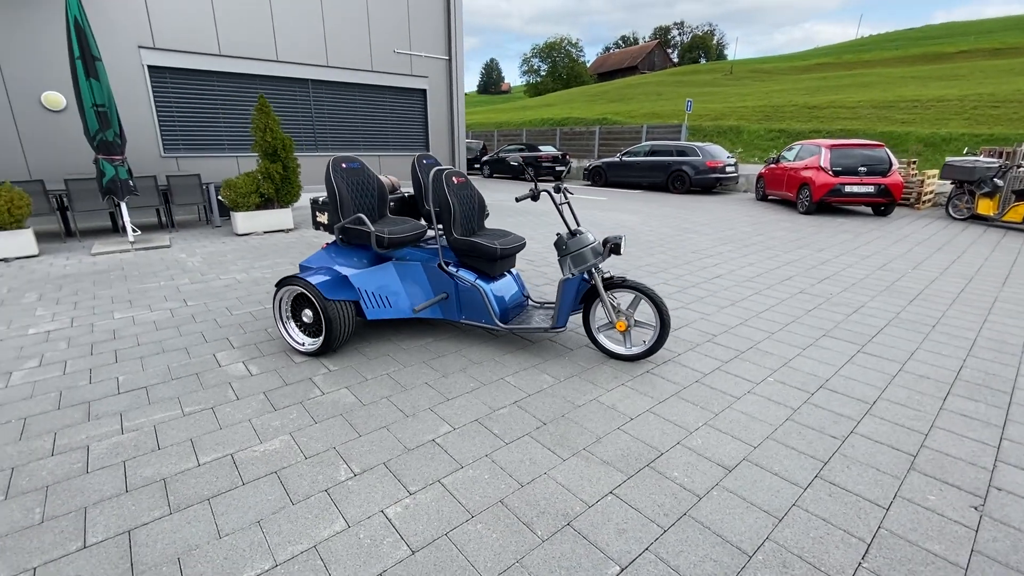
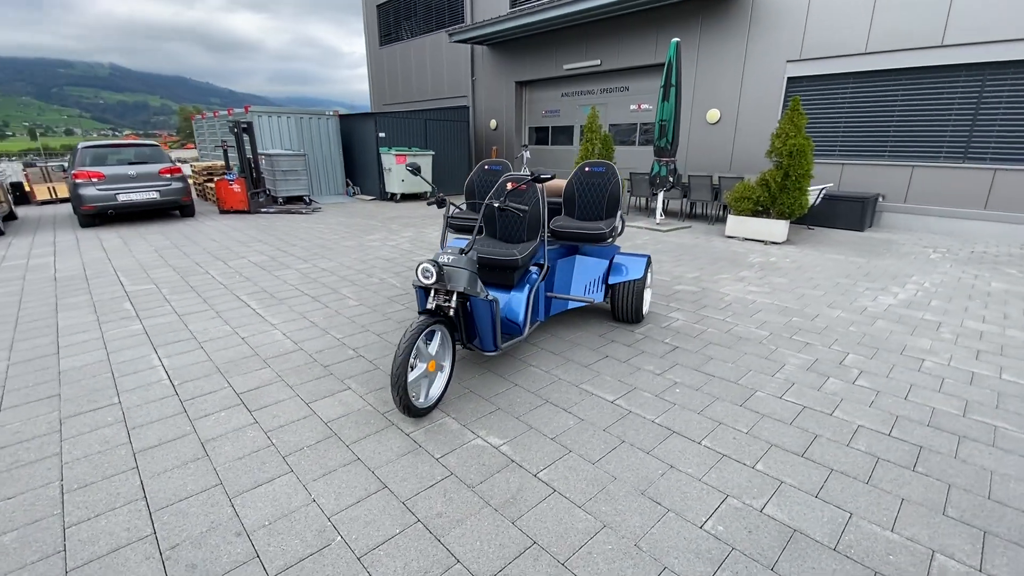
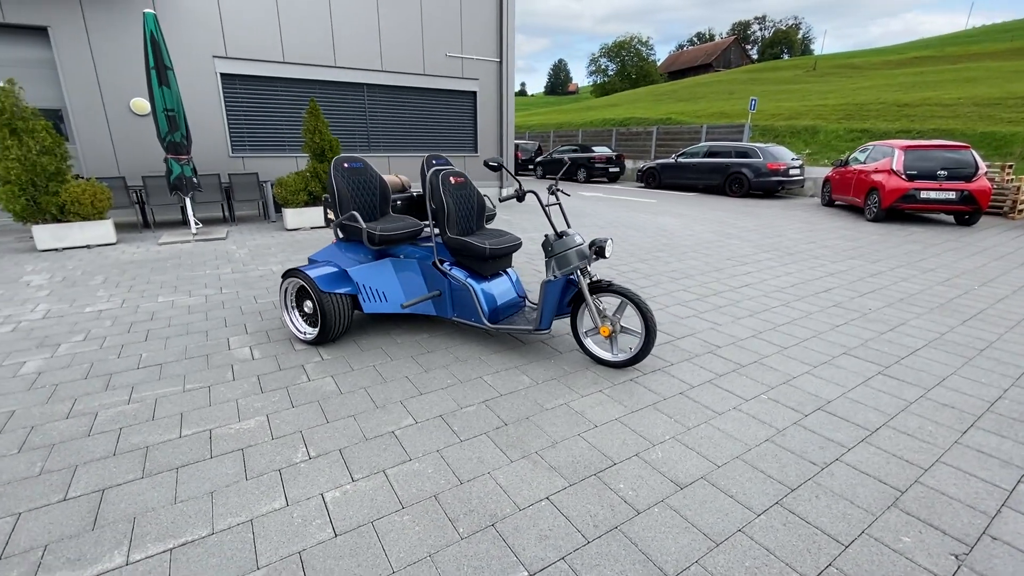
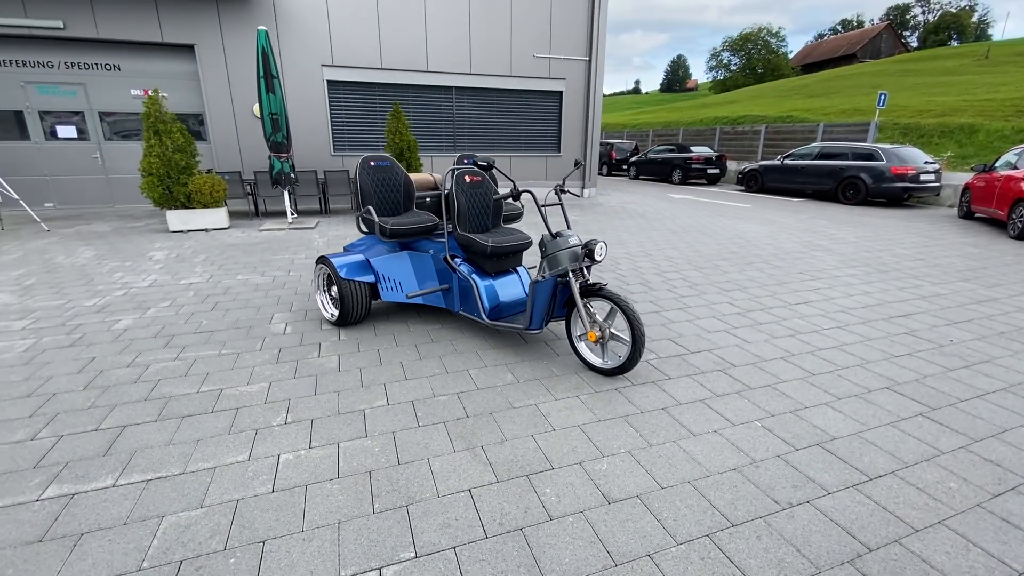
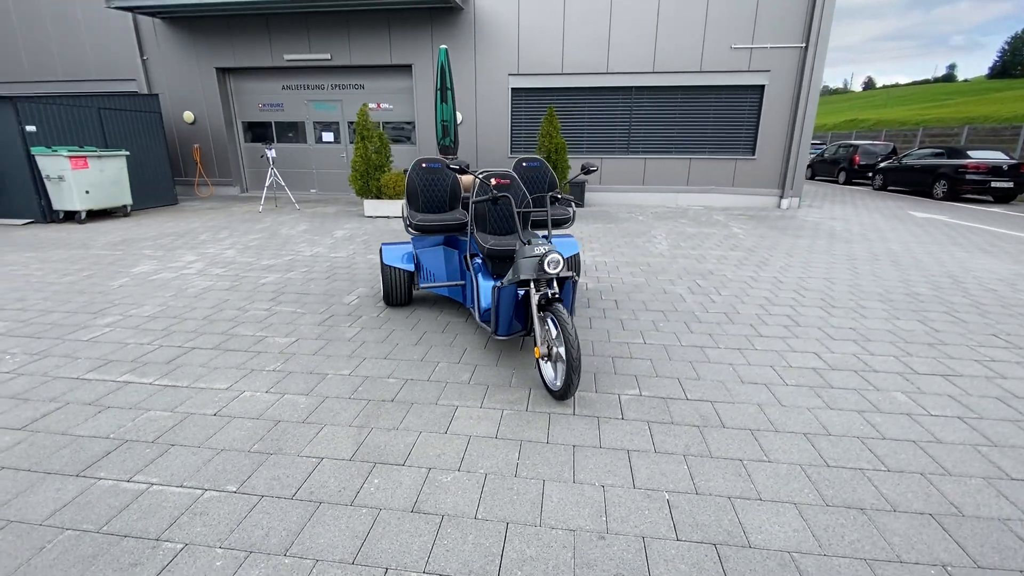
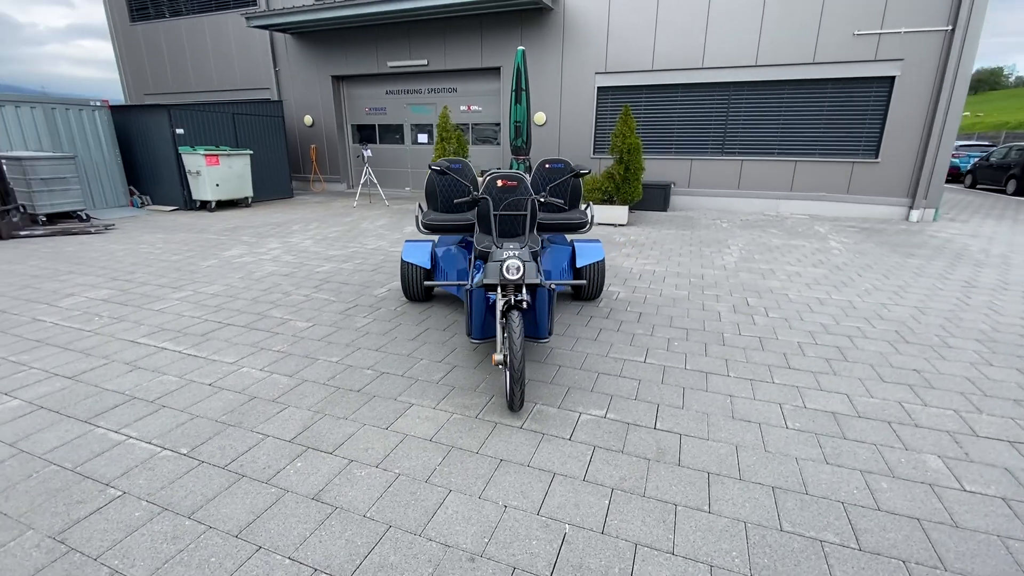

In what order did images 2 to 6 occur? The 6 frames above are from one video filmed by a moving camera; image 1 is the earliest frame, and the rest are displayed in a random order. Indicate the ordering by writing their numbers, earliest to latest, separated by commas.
3, 4, 5, 6, 2
